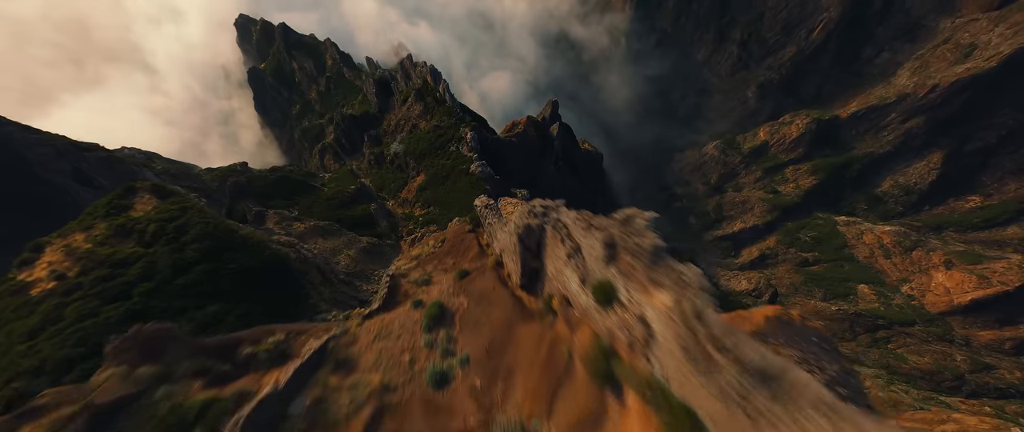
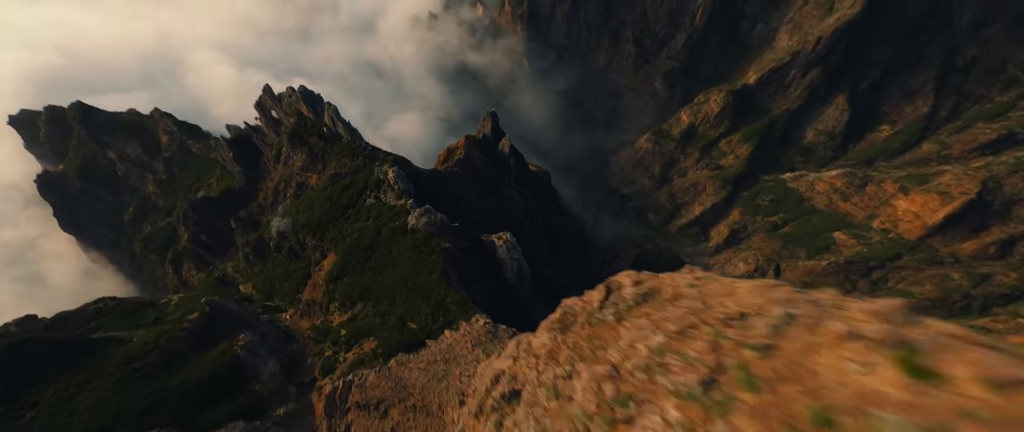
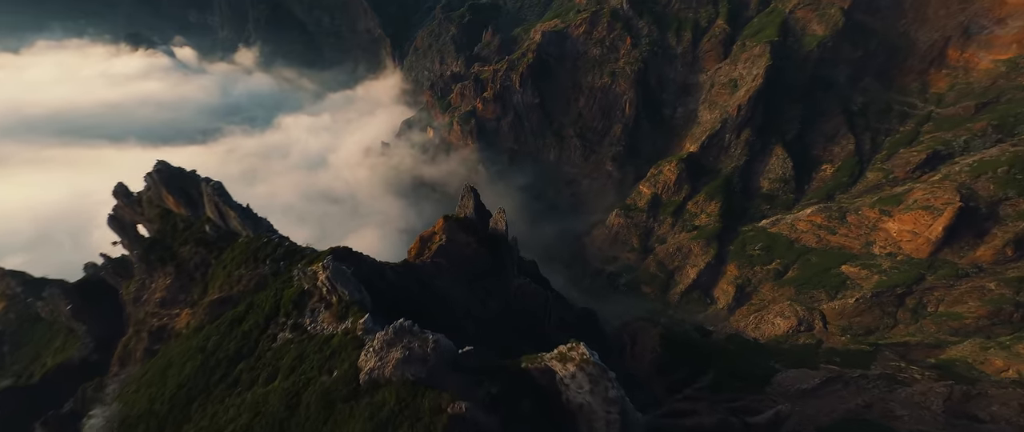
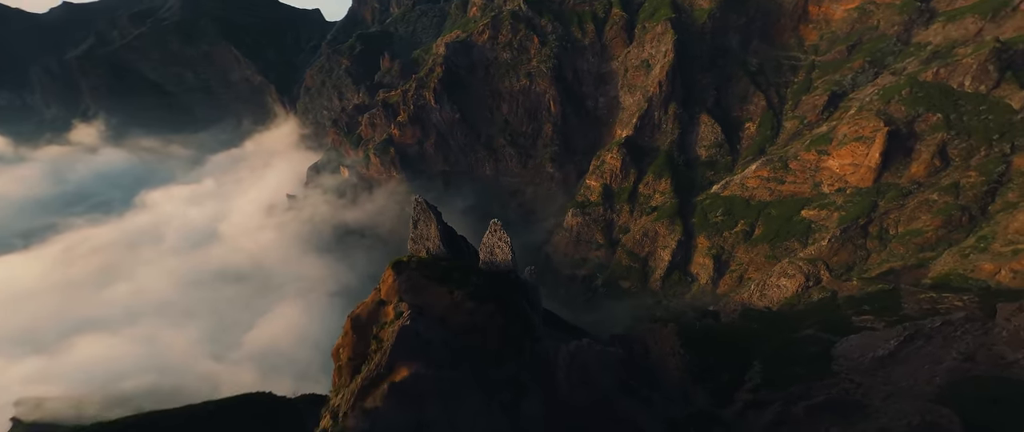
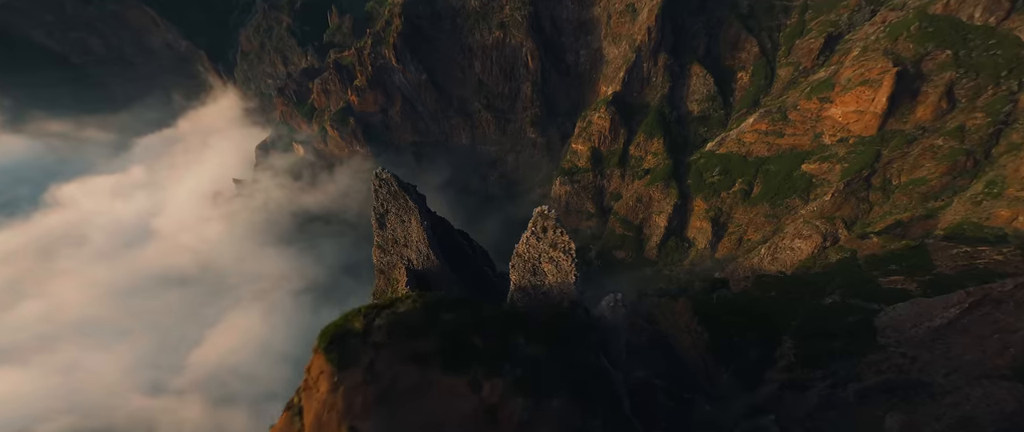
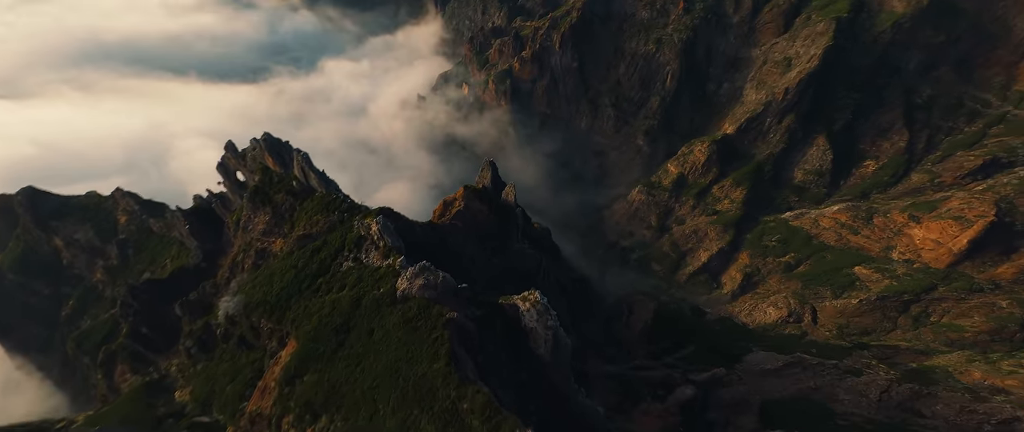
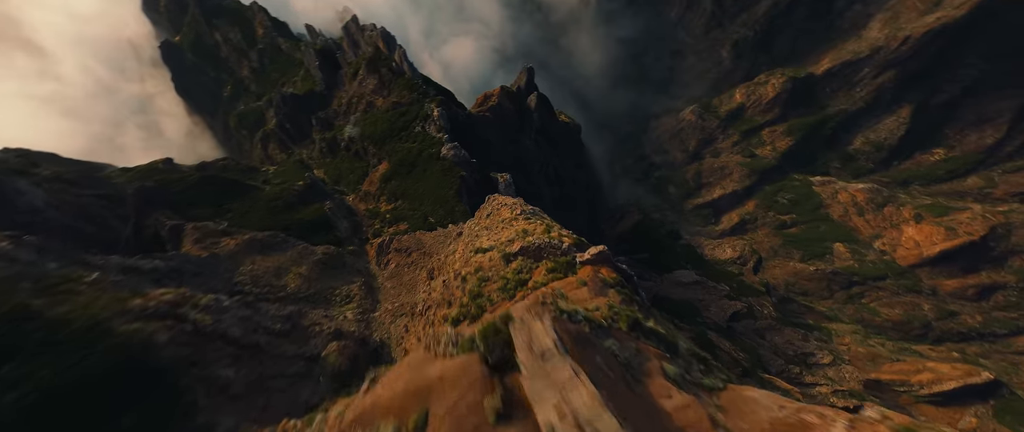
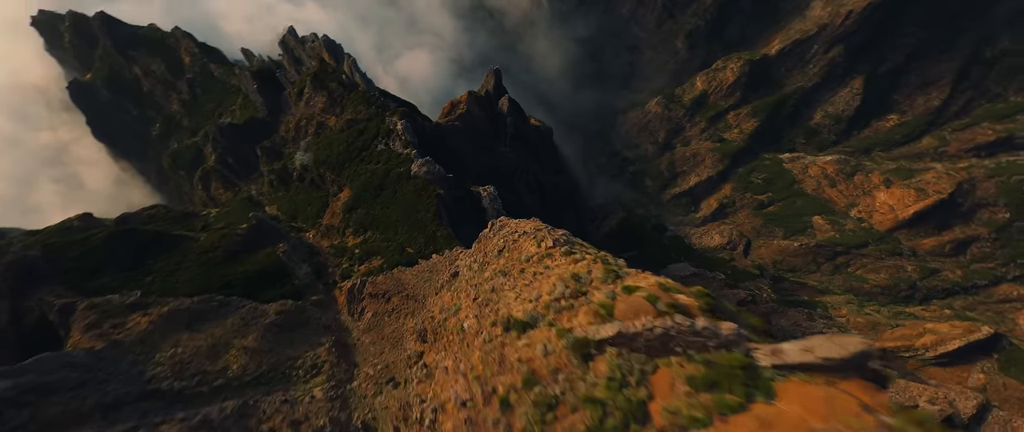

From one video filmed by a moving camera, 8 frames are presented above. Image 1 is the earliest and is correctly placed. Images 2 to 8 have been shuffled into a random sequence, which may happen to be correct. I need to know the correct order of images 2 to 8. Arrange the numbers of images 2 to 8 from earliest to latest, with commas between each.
7, 8, 2, 6, 3, 4, 5
